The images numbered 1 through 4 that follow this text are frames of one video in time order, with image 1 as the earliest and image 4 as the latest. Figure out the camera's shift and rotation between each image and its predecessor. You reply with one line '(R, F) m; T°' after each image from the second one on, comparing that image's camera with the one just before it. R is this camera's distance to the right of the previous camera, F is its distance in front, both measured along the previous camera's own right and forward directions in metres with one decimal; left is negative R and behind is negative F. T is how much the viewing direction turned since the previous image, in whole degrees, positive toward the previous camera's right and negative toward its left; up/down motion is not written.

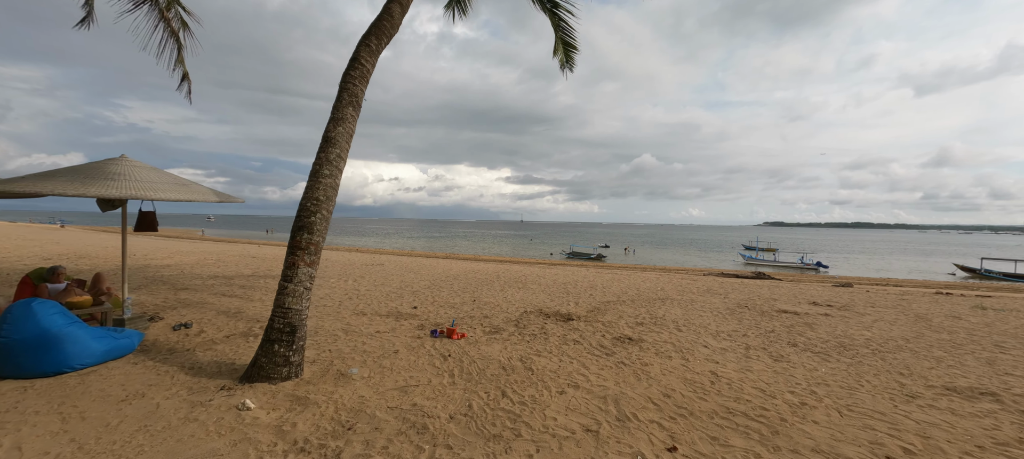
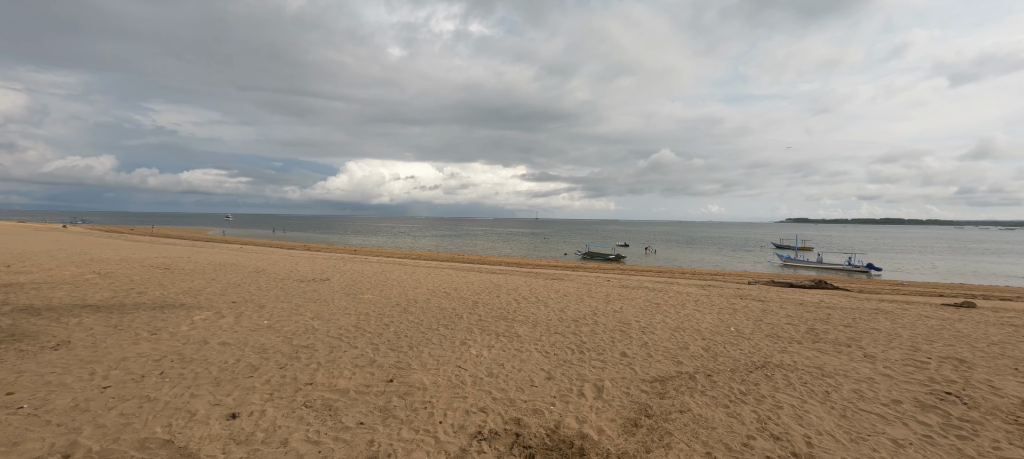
(+1.0, +6.2) m; -2°
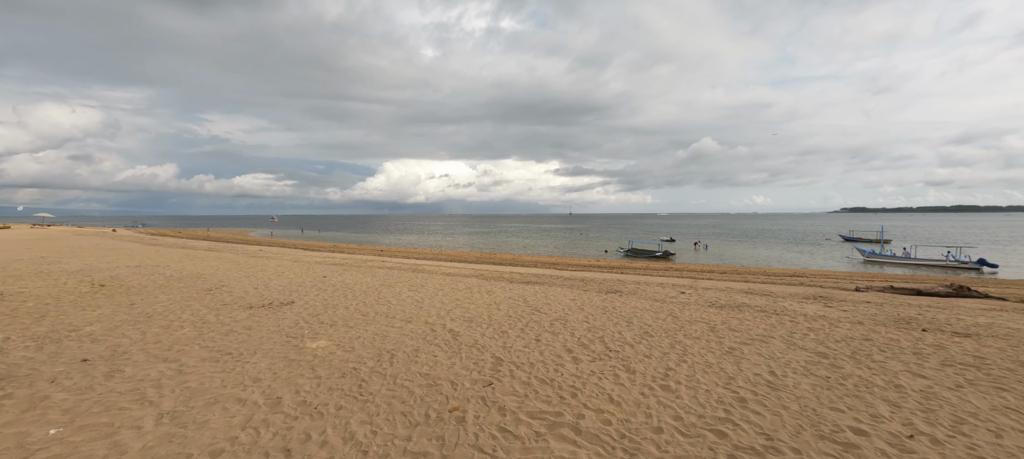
(-0.3, +5.4) m; -5°
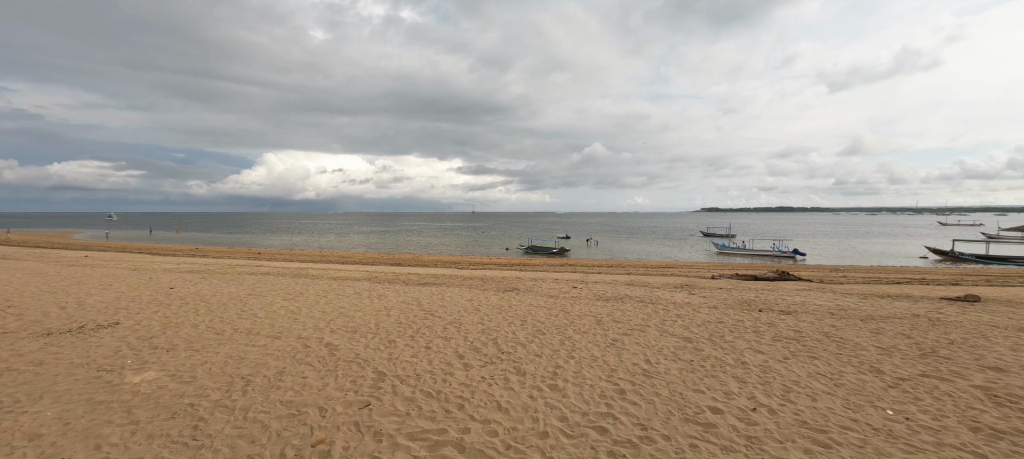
(+0.3, +0.3) m; +14°
